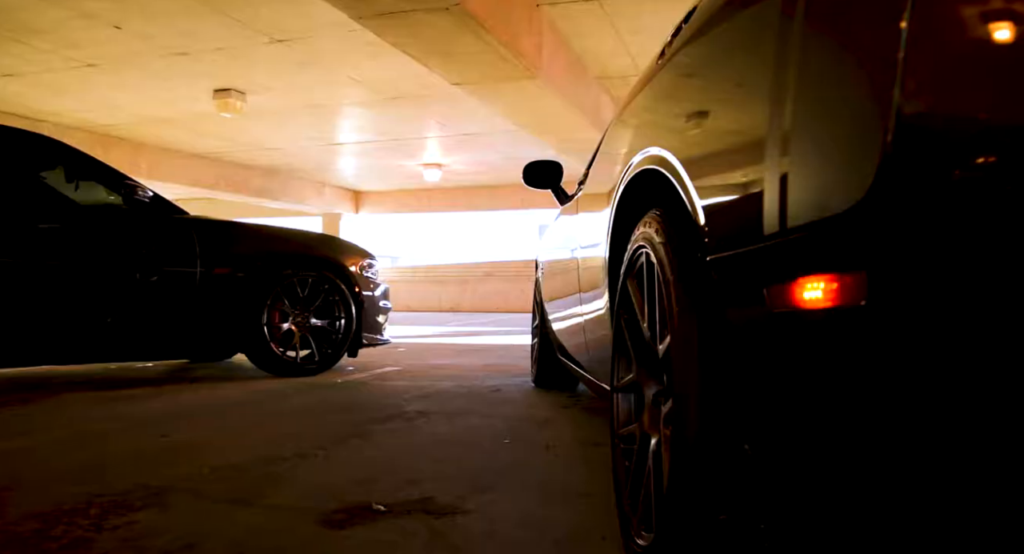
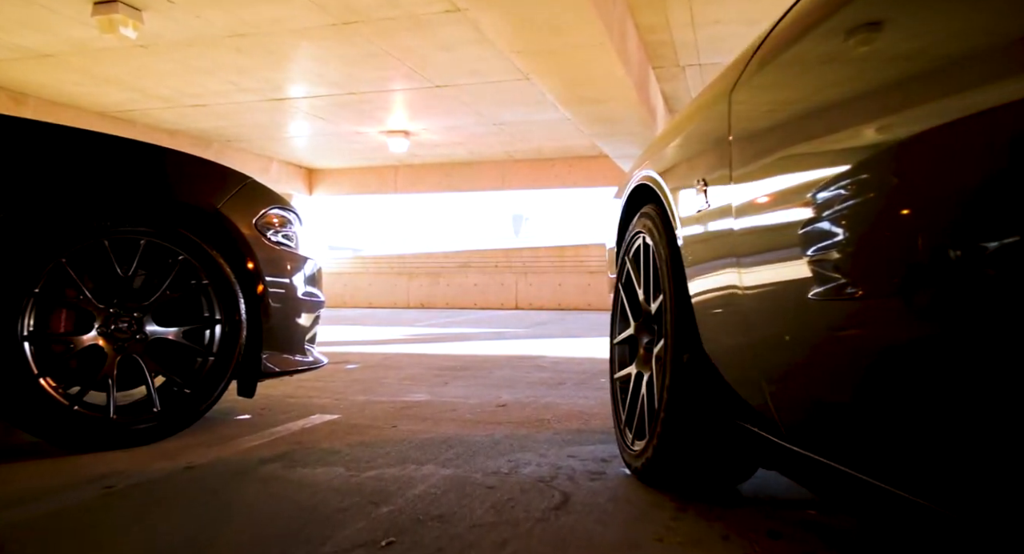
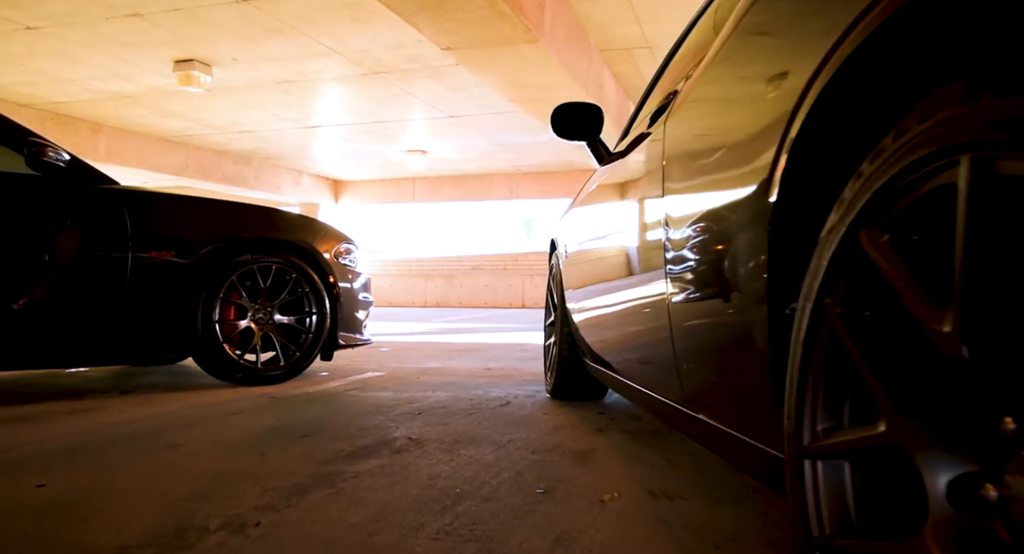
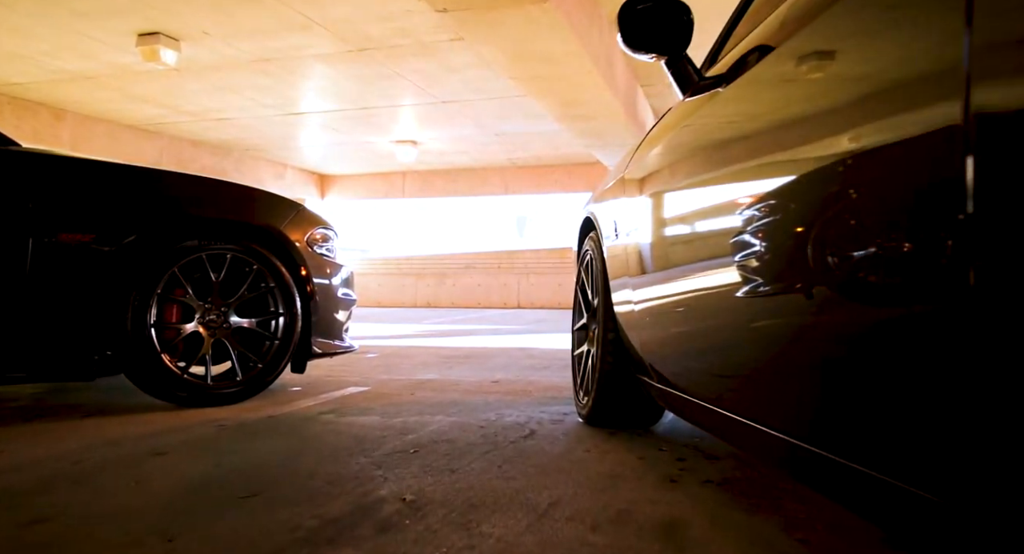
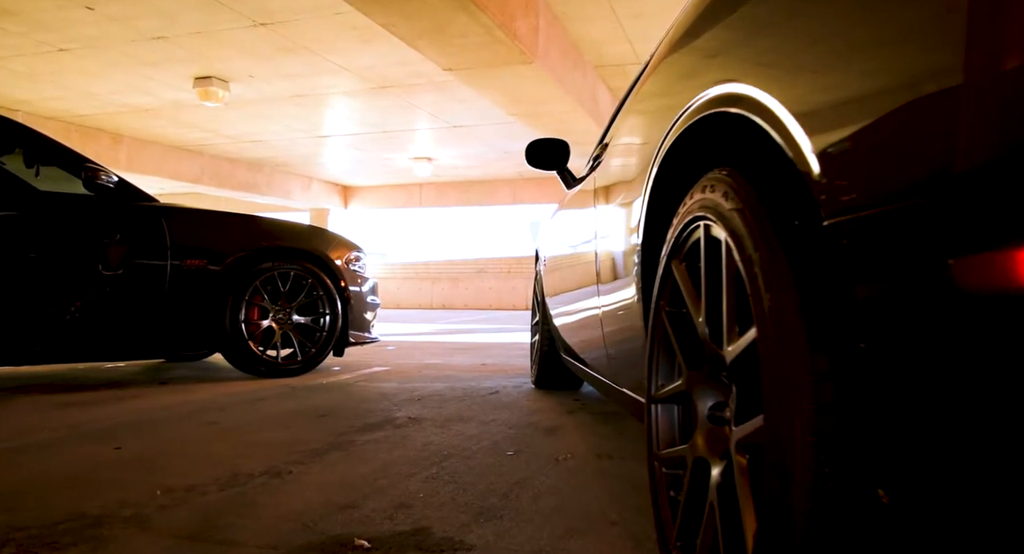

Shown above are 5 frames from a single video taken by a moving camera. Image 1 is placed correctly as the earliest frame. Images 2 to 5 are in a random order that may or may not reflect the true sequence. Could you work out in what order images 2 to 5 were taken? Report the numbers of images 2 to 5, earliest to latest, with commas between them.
5, 3, 4, 2
